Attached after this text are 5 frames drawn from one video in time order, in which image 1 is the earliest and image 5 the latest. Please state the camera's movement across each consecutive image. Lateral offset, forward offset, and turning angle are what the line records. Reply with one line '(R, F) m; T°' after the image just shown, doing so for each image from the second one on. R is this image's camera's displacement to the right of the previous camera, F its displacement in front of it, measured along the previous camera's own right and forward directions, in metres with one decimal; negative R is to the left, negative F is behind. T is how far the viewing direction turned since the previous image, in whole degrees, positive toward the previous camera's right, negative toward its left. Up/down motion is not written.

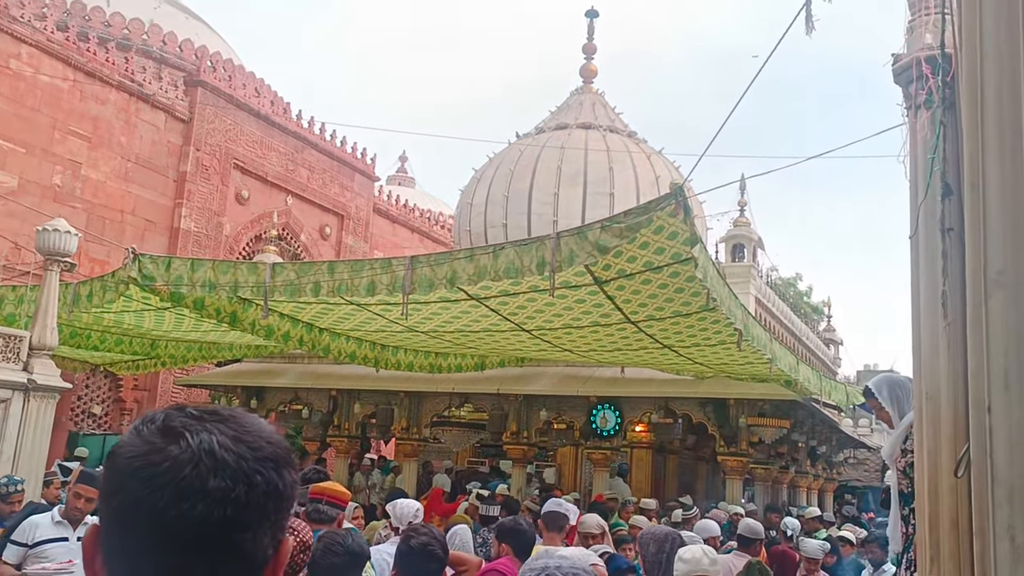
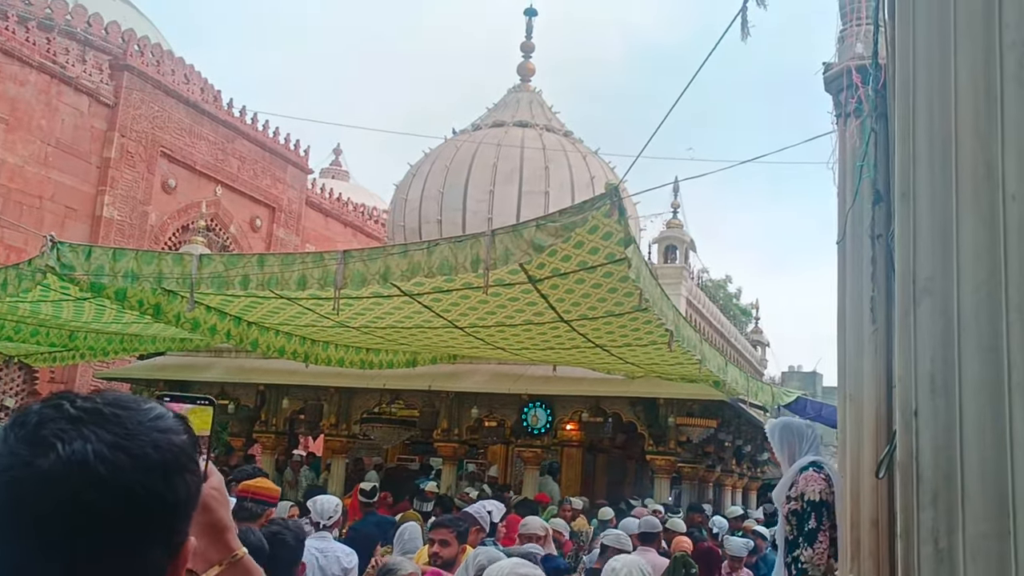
(0.0, 0.0) m; +4°
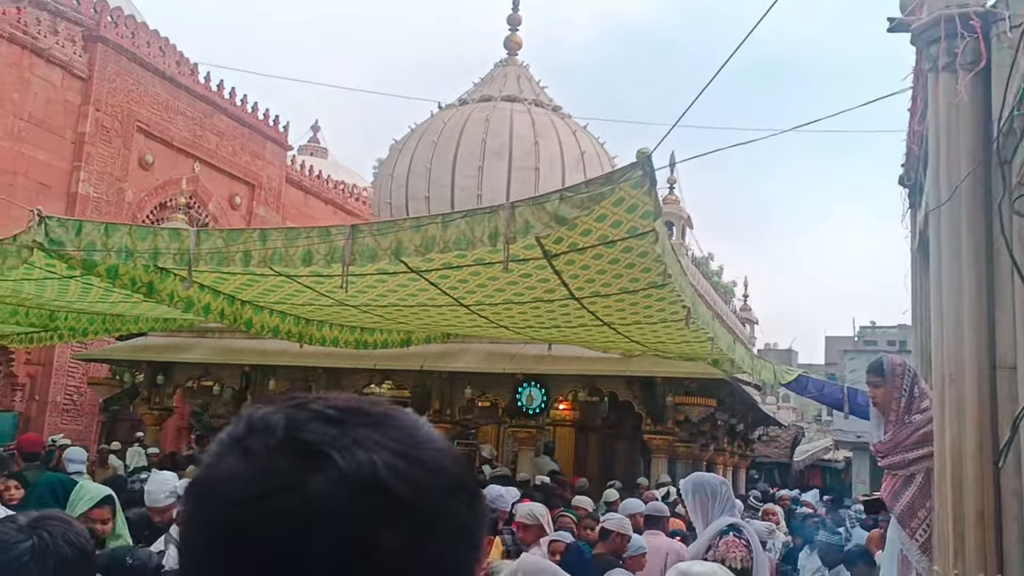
(-0.3, +0.3) m; +2°
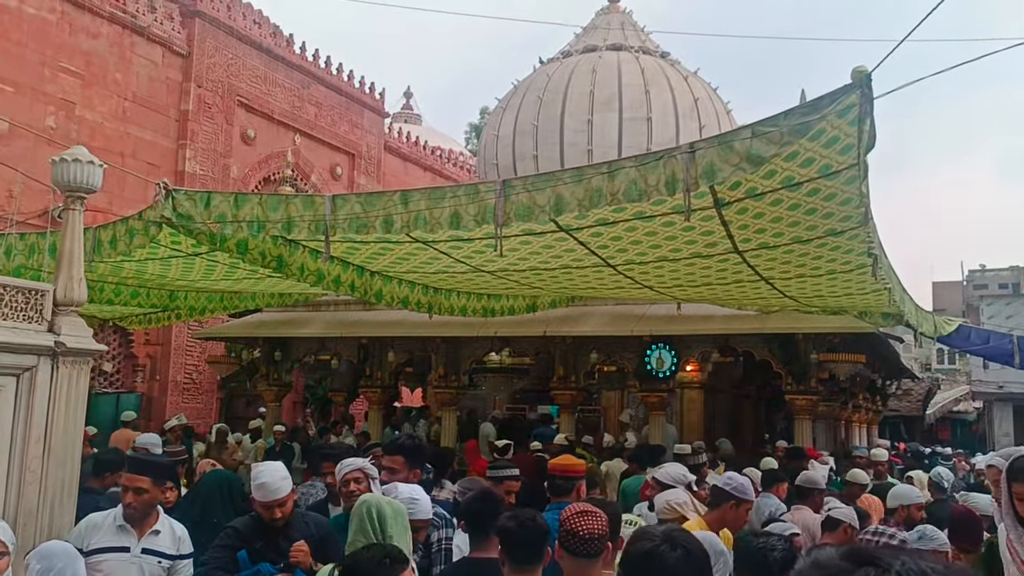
(-0.6, +0.6) m; -6°
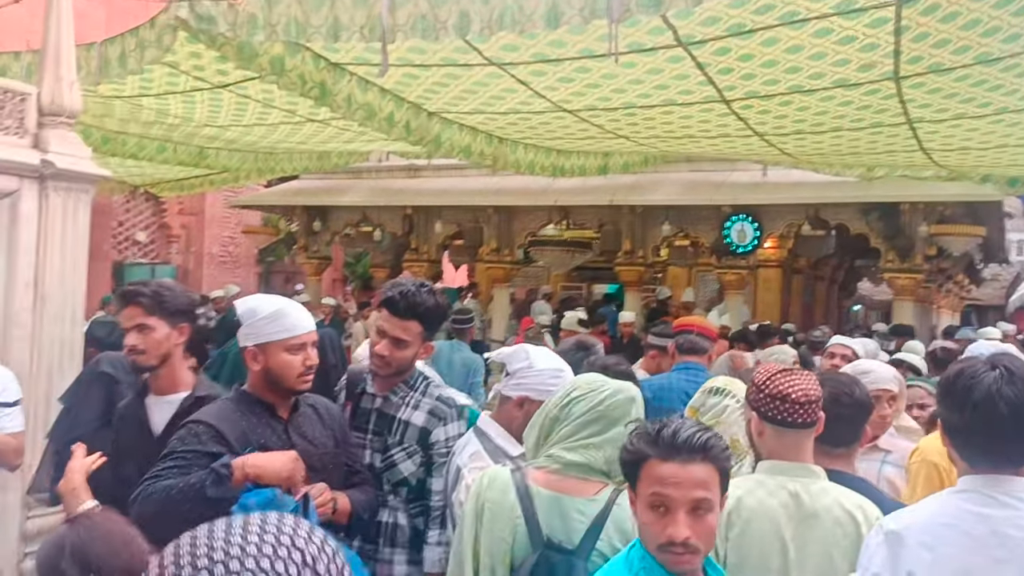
(-0.4, +1.2) m; -2°
